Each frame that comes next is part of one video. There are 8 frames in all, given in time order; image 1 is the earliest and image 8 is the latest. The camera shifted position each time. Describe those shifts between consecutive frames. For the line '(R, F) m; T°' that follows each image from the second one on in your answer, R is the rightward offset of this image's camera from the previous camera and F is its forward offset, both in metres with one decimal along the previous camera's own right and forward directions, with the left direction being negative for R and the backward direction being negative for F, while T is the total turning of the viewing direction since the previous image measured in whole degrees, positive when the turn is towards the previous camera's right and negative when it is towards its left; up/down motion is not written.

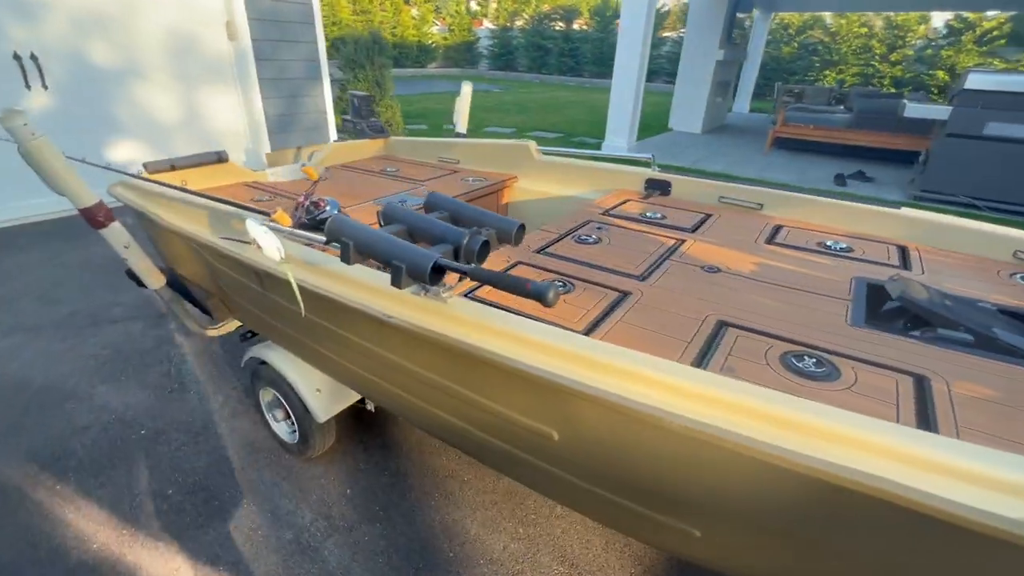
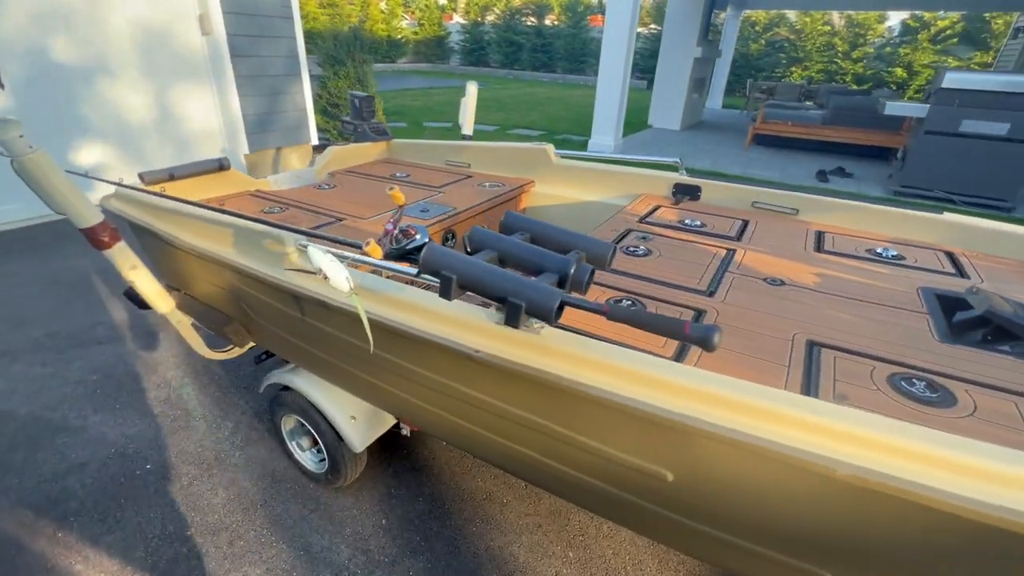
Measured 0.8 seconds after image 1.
(-0.3, +0.1) m; +3°
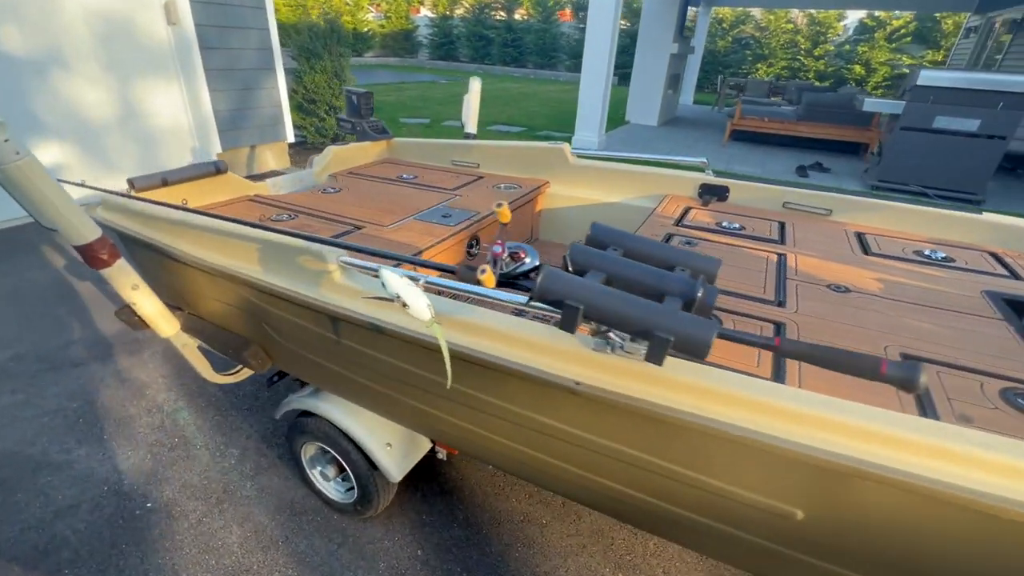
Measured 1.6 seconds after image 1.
(-0.3, +0.1) m; +4°
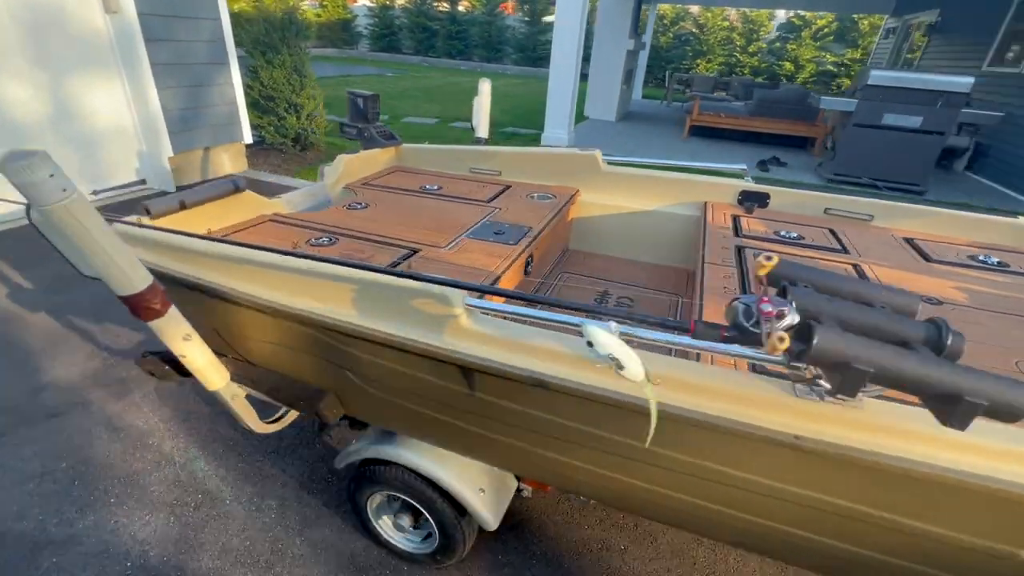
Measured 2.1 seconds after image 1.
(-0.5, +0.1) m; +7°
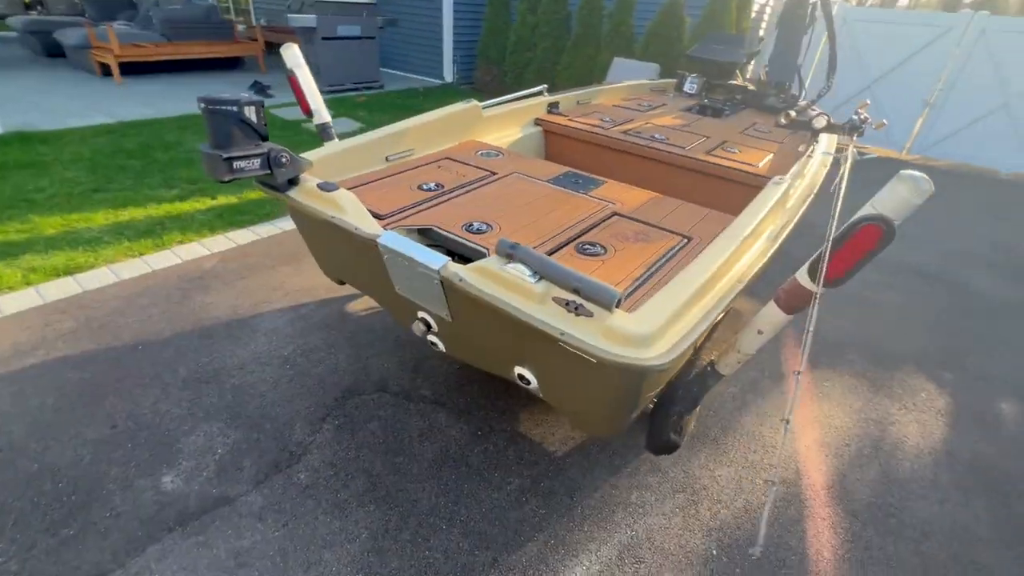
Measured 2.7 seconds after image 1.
(-0.8, -0.1) m; +15°
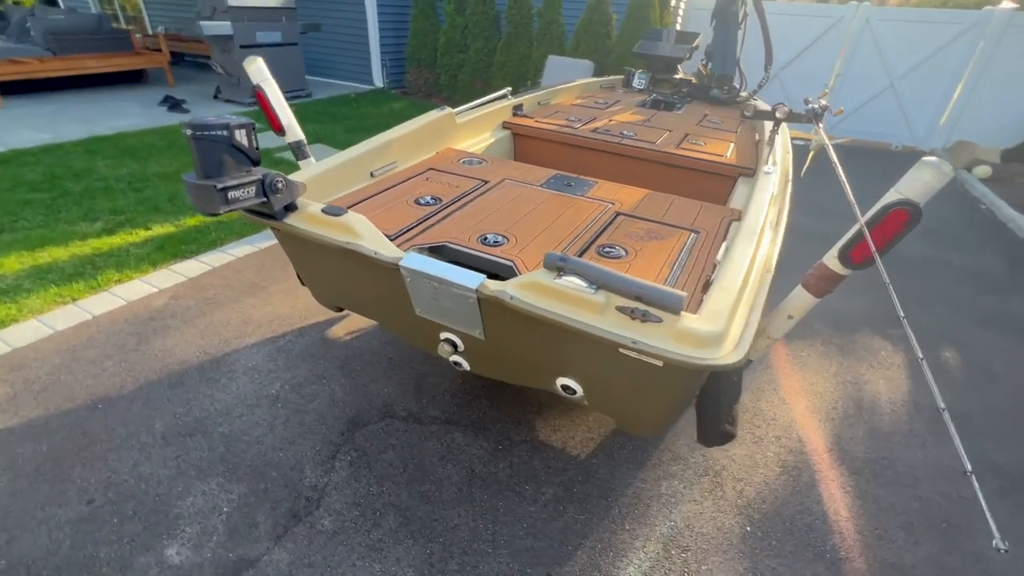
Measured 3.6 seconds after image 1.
(-0.3, +0.1) m; +8°
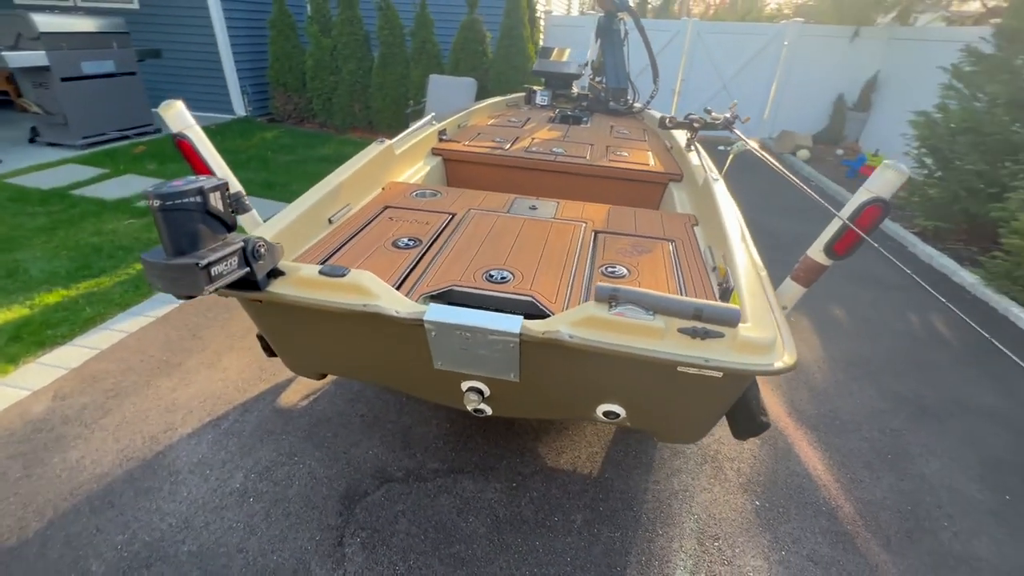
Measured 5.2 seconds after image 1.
(-0.5, +0.1) m; +14°
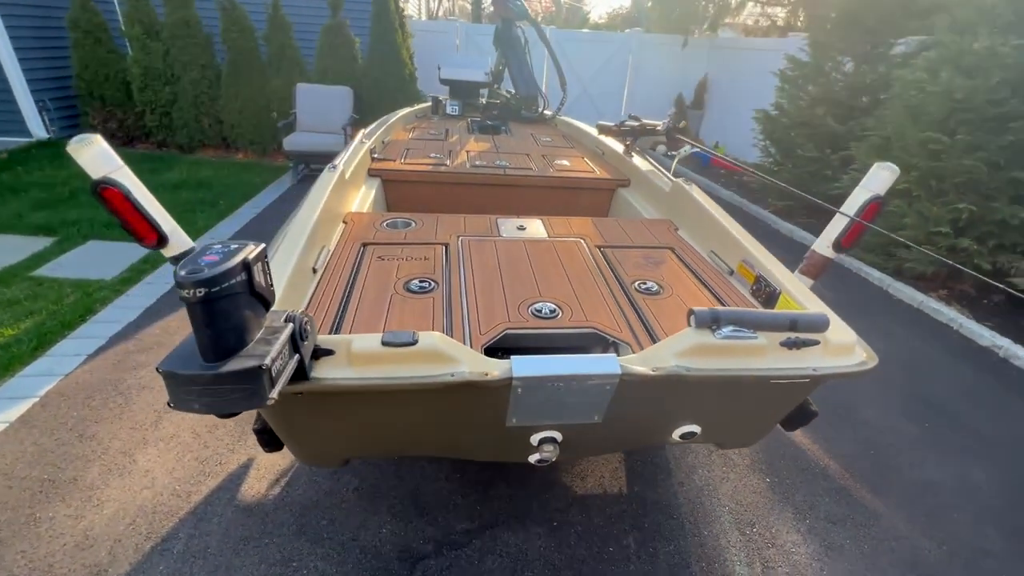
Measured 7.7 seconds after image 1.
(-0.6, +0.2) m; +16°
